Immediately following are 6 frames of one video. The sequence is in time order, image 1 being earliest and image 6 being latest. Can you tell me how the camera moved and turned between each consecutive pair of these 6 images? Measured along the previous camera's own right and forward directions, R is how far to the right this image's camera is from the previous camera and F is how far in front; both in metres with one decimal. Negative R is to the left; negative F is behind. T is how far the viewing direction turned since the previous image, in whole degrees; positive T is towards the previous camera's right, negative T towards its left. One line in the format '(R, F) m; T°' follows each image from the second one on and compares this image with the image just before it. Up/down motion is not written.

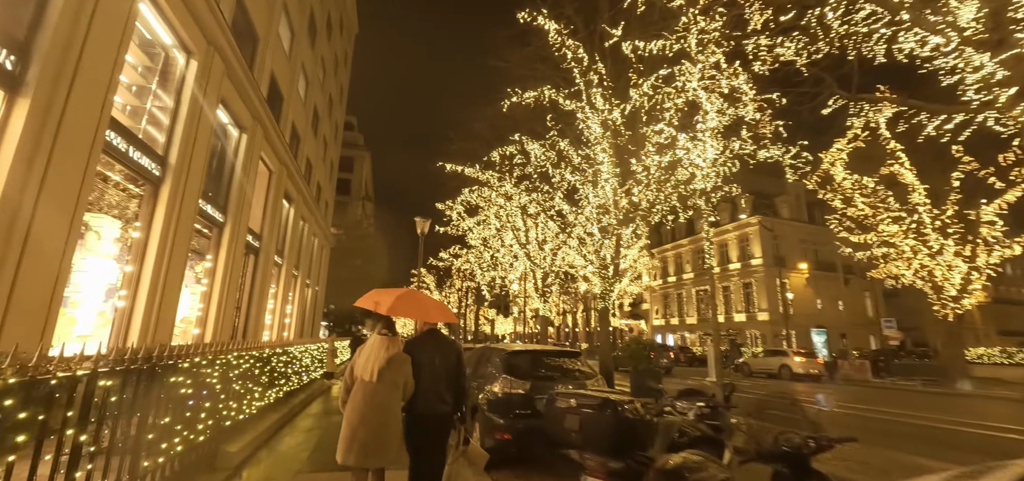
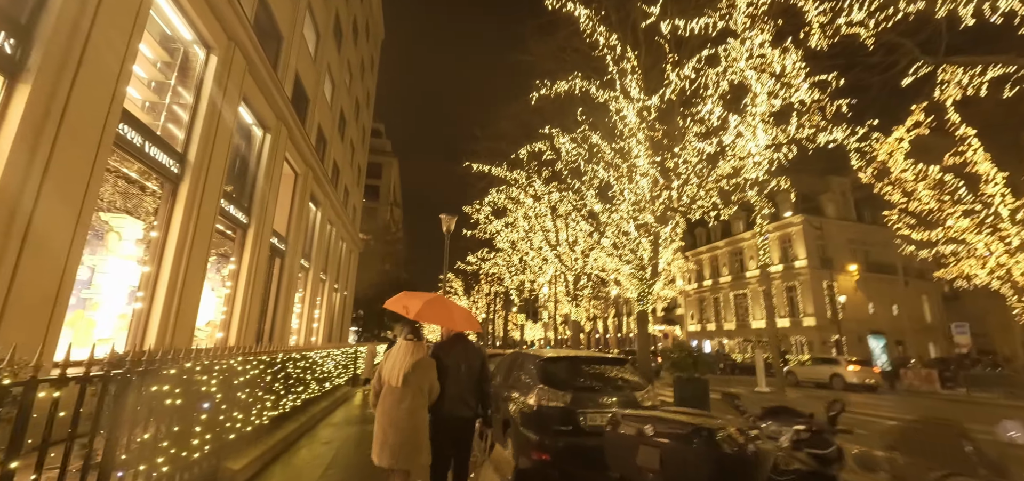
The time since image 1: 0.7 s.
(-0.1, +0.7) m; -3°
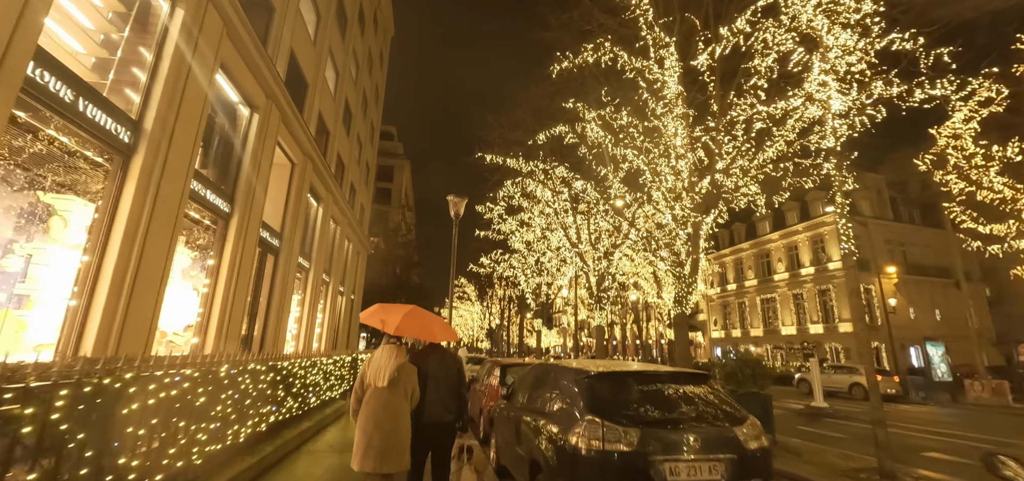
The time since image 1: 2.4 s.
(-0.1, +1.7) m; -2°
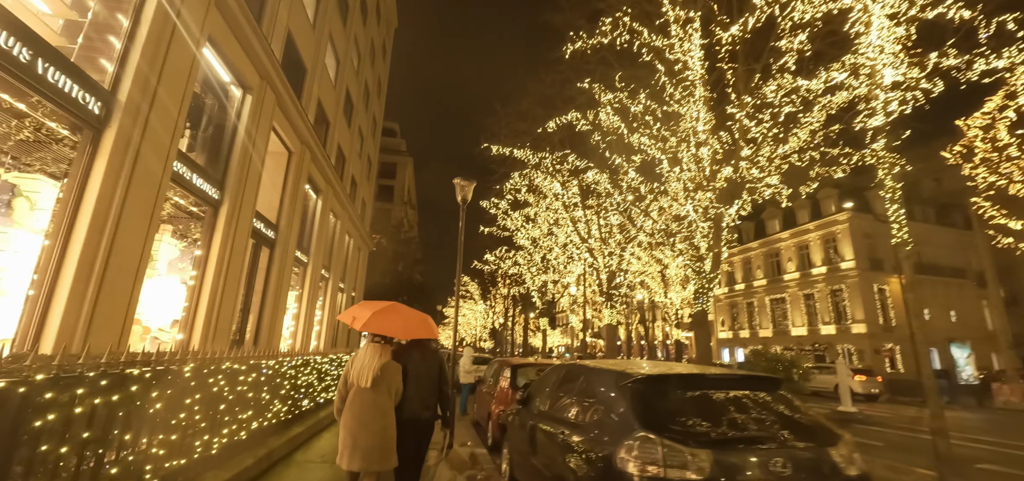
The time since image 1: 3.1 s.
(-0.2, +0.8) m; 0°
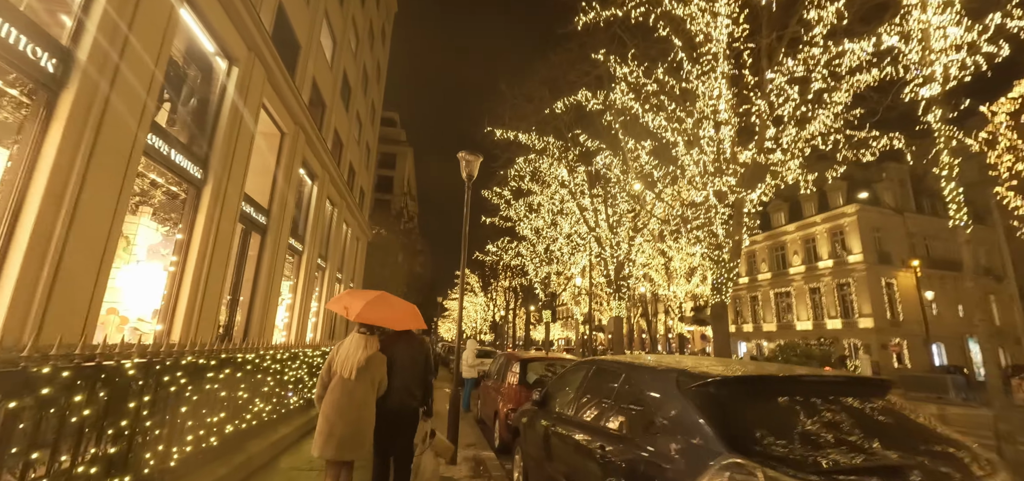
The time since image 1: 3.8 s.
(-0.2, +0.7) m; 0°
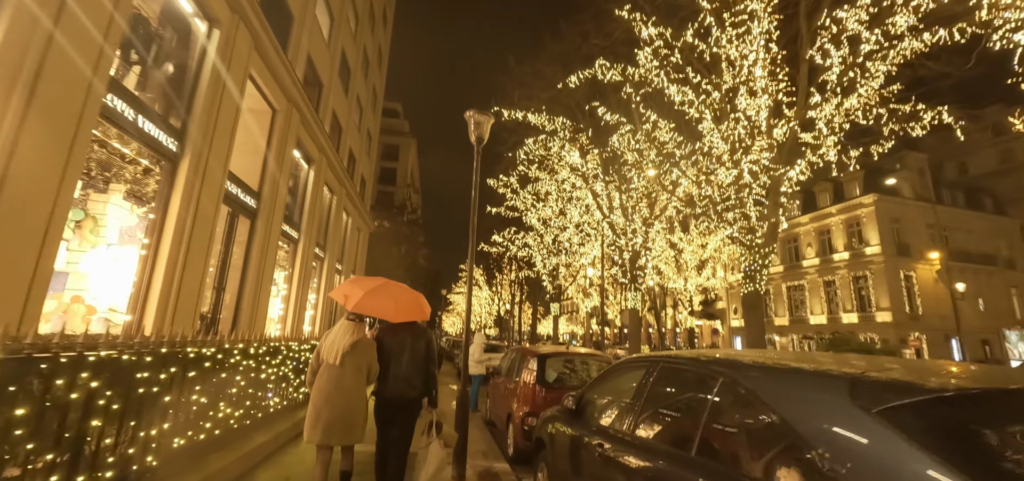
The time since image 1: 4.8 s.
(-0.2, +1.0) m; 0°
